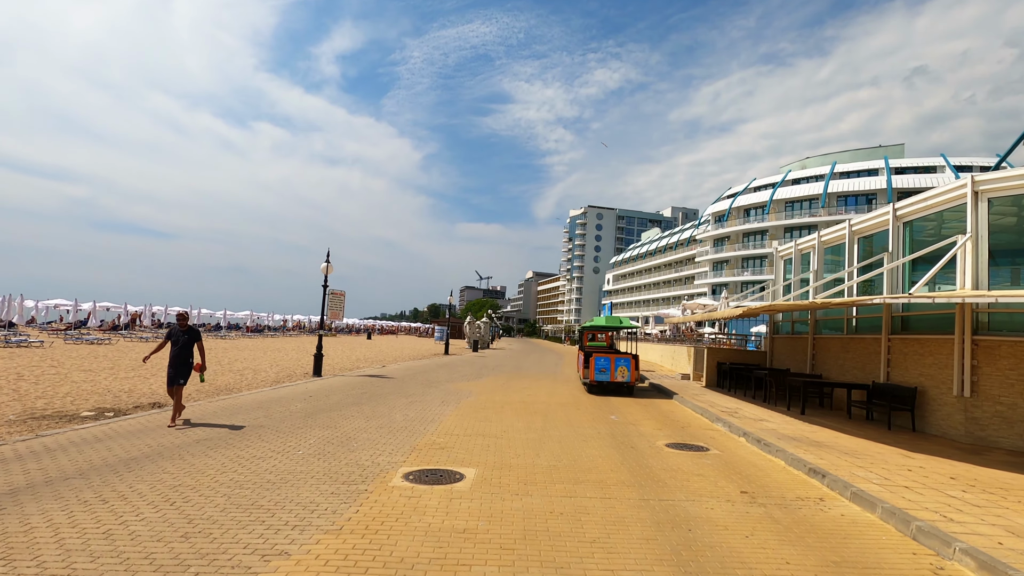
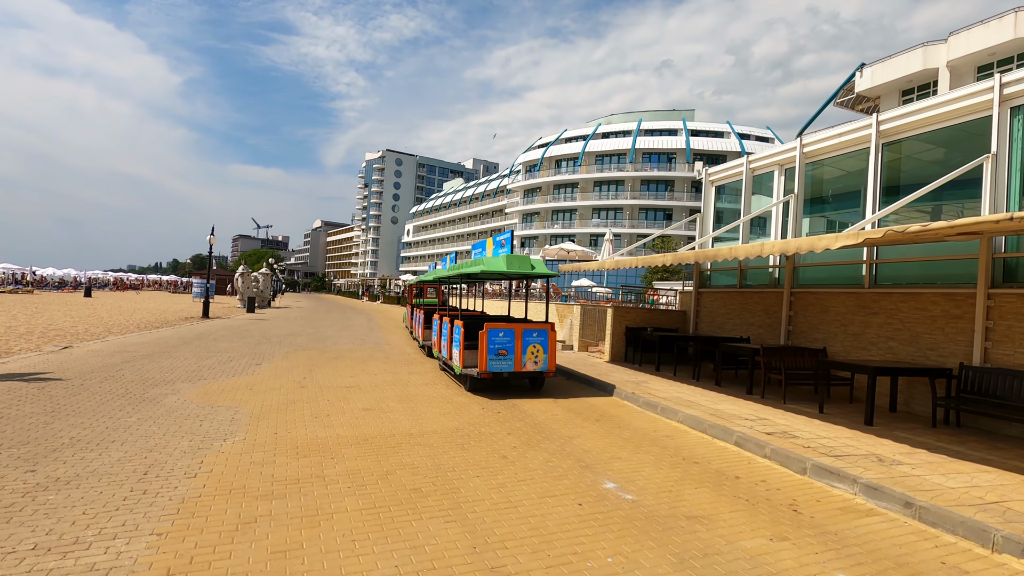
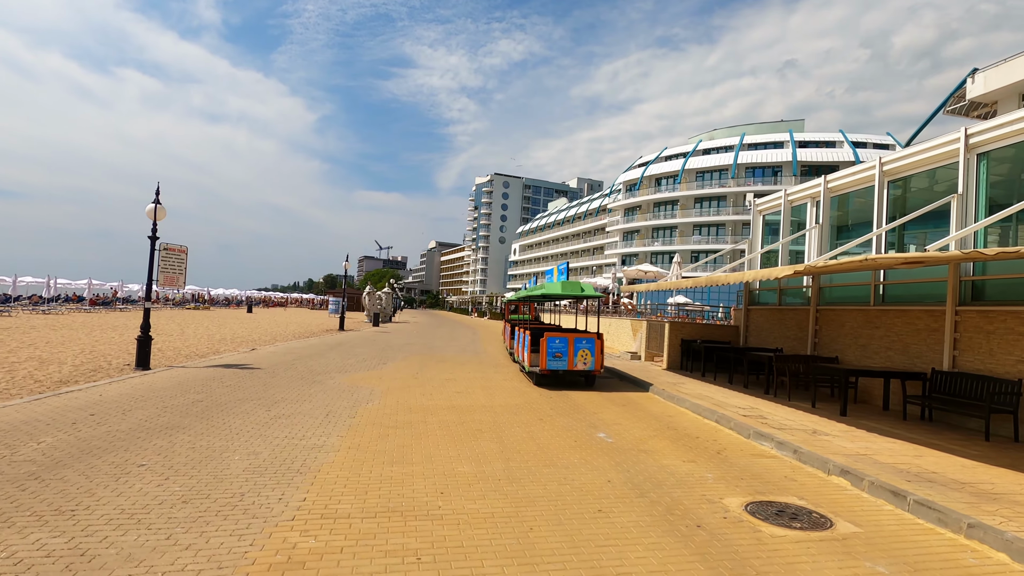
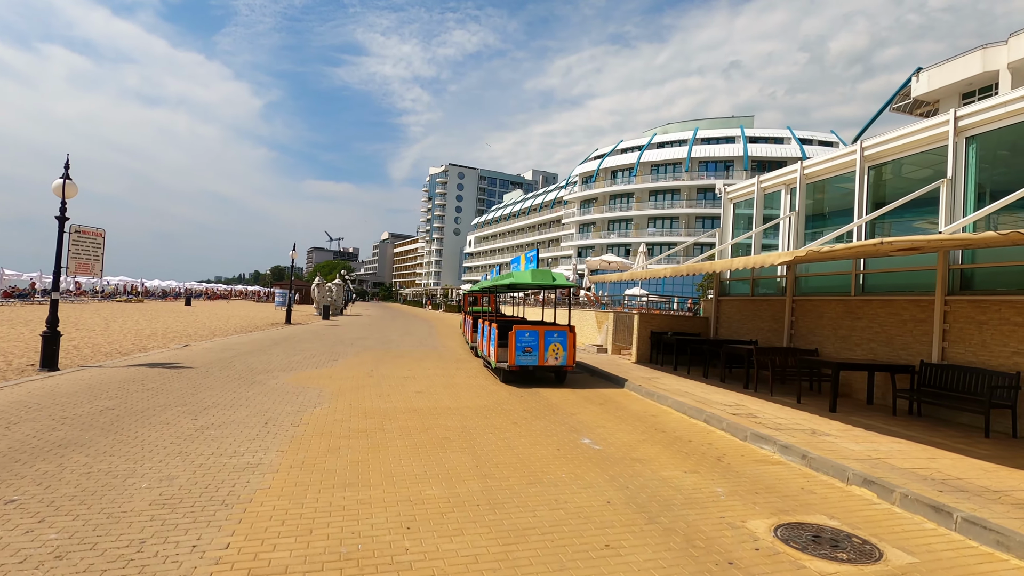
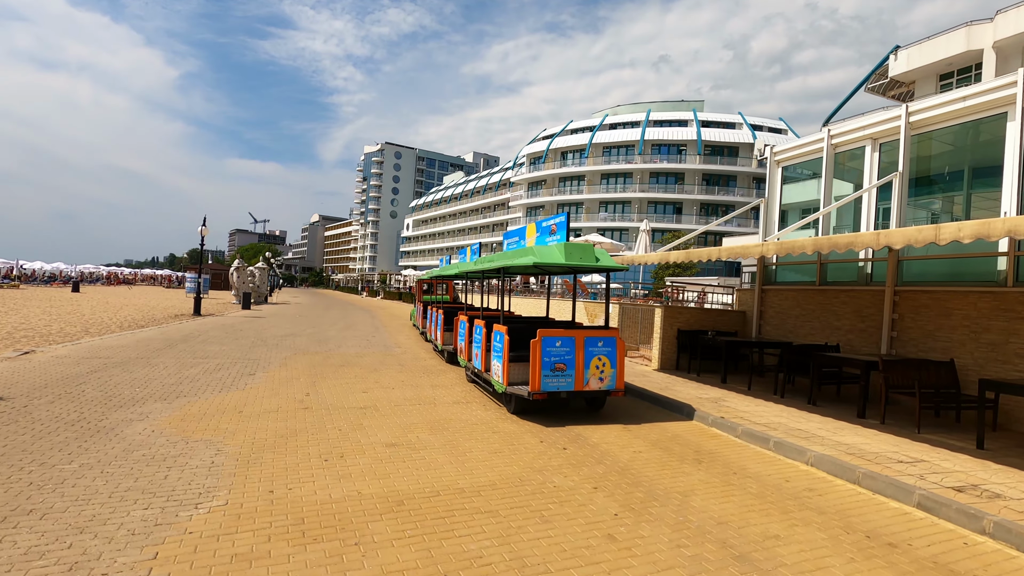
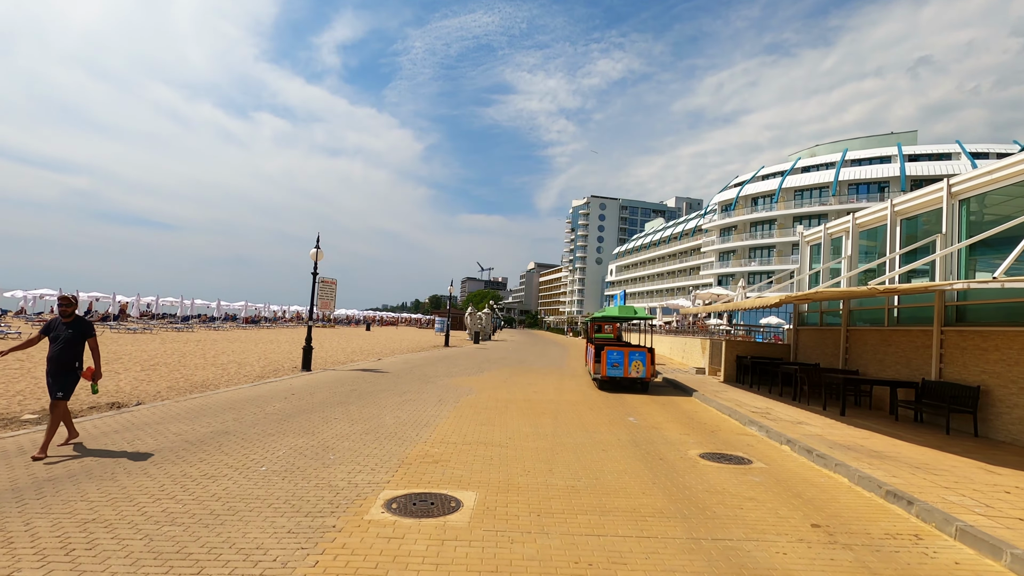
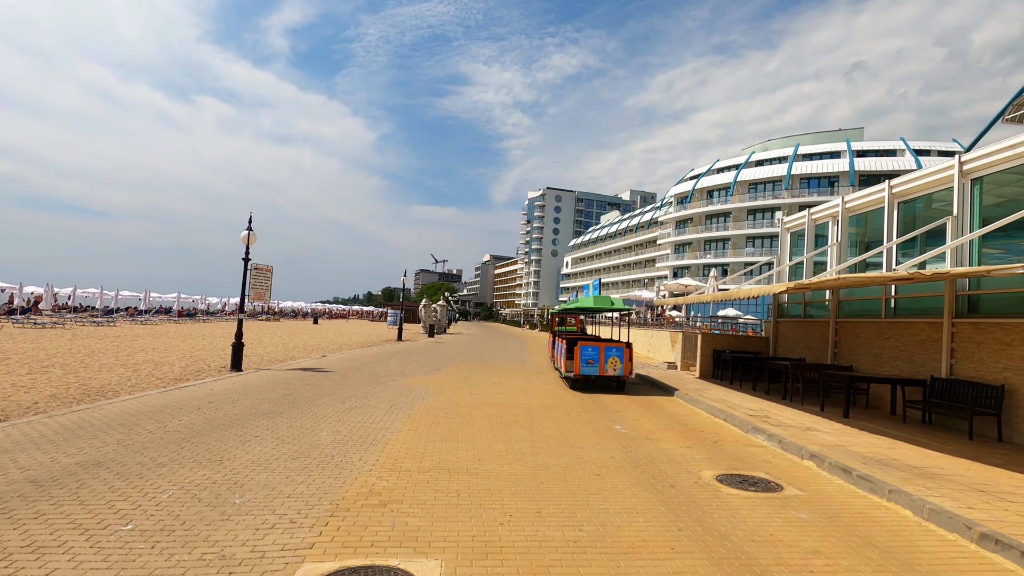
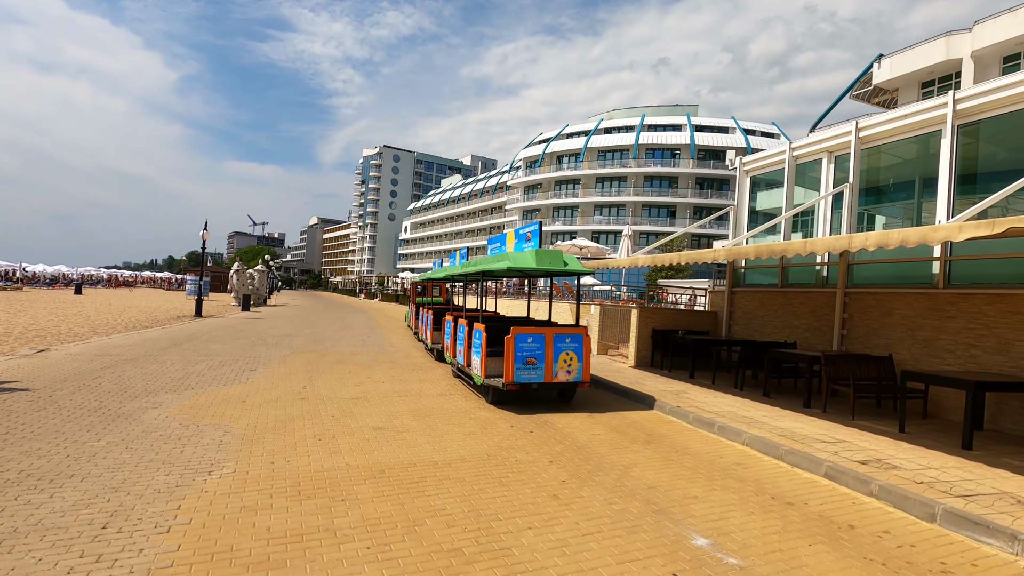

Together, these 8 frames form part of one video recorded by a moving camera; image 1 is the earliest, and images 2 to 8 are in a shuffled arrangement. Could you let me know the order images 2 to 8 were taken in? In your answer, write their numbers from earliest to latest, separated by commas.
6, 7, 3, 4, 2, 8, 5
